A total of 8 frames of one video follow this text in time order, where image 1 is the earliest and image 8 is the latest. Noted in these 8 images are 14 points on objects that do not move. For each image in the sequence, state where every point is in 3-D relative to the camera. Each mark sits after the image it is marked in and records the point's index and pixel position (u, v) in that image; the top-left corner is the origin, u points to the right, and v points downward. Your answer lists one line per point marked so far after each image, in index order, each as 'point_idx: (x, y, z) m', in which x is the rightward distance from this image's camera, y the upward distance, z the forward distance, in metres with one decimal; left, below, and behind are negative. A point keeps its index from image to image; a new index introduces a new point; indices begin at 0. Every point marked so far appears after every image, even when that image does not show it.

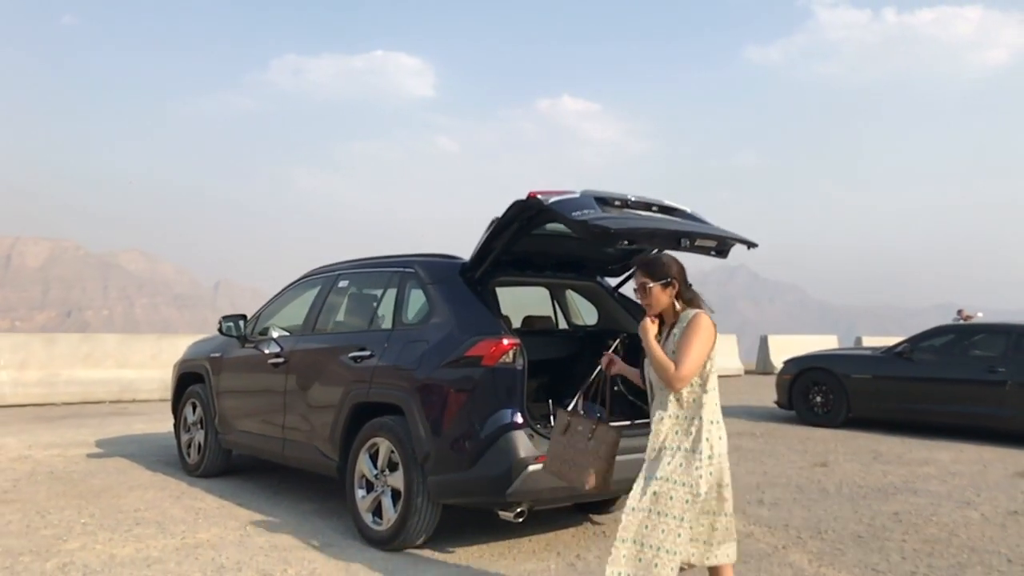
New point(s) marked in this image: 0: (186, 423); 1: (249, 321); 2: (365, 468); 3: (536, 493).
0: (-2.7, -1.1, +7.5) m
1: (-2.1, -0.3, +7.1) m
2: (-0.9, -1.1, +5.4) m
3: (+0.1, -1.1, +4.8) m
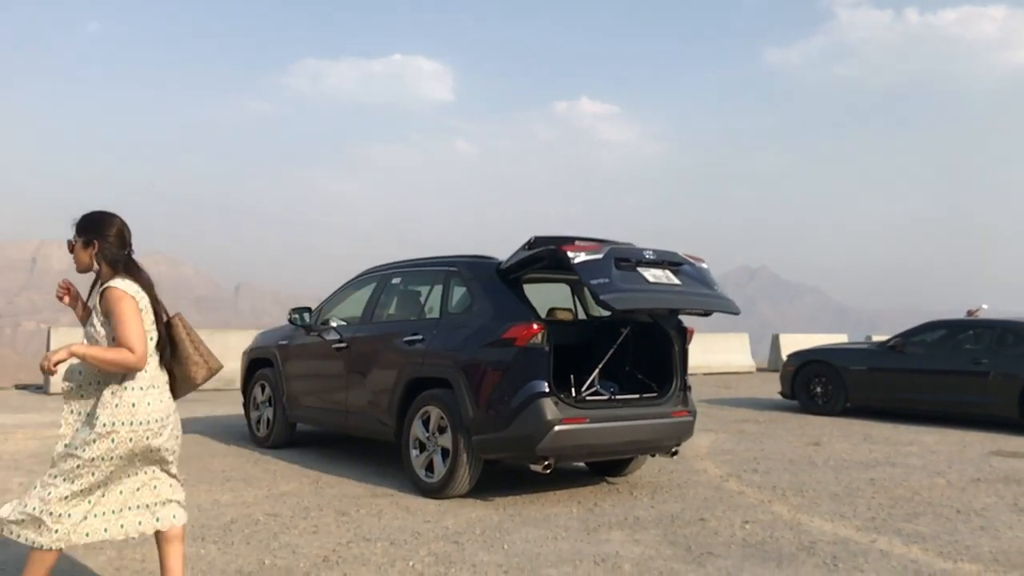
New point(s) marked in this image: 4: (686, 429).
0: (-2.5, -1.1, +8.7) m
1: (-1.8, -0.2, +8.2) m
2: (-0.7, -1.0, +6.5) m
3: (+0.3, -1.1, +5.9) m
4: (+1.3, -1.0, +6.6) m
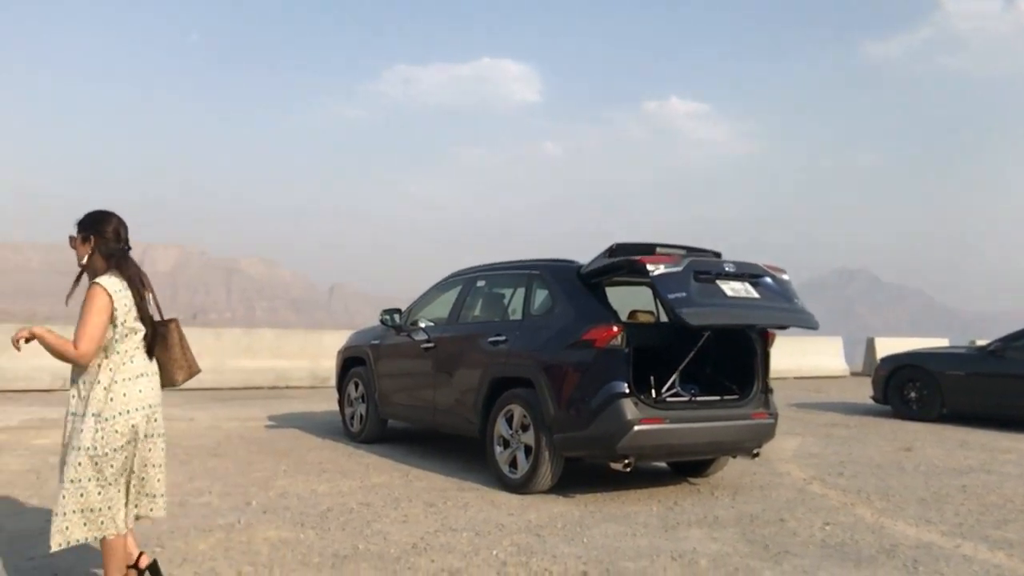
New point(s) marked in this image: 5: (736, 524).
0: (-1.7, -1.1, +9.1) m
1: (-1.1, -0.2, +8.6) m
2: (-0.1, -1.1, +6.8) m
3: (+0.9, -1.1, +6.1) m
4: (+1.9, -1.1, +6.7) m
5: (+1.4, -1.5, +5.8) m
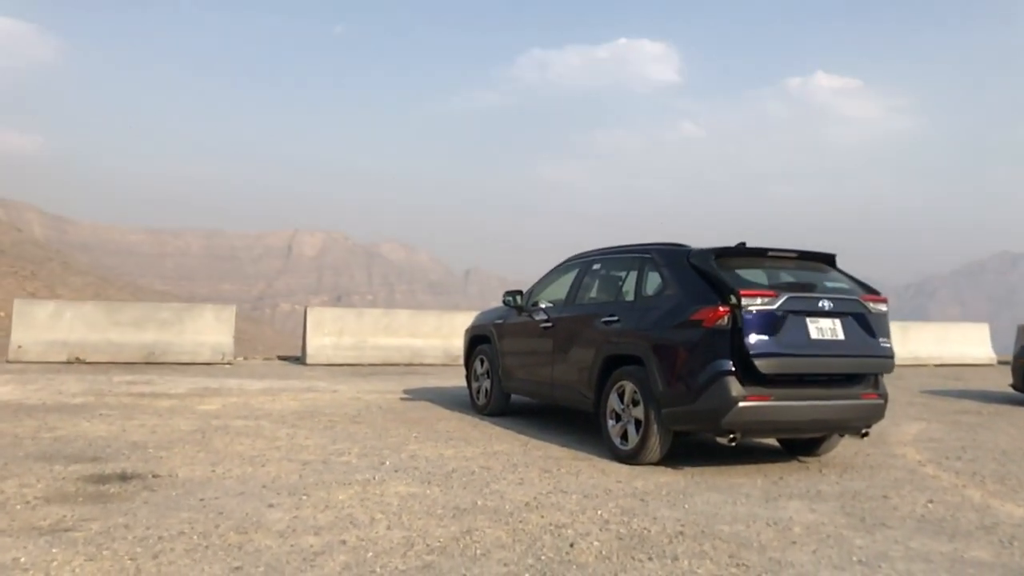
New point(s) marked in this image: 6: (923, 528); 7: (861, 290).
0: (-0.4, -0.9, +9.7) m
1: (+0.1, -0.1, +9.1) m
2: (+0.8, -0.9, +7.2) m
3: (+1.6, -1.0, +6.3) m
4: (+2.8, -0.9, +6.8) m
5: (+2.2, -1.4, +6.0) m
6: (+2.4, -1.4, +5.2) m
7: (+2.7, -0.1, +7.0) m
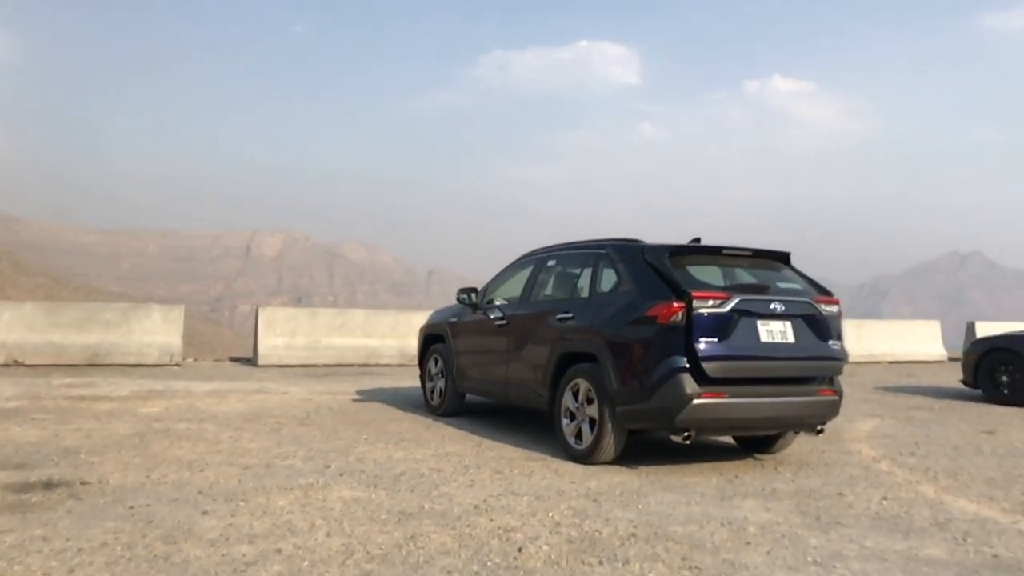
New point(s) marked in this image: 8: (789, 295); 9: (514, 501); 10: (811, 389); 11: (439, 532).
0: (-0.9, -0.9, +9.5) m
1: (-0.3, 0.0, +8.9) m
2: (+0.4, -0.9, +7.0) m
3: (+1.3, -0.9, +6.2) m
4: (+2.4, -0.9, +6.8) m
5: (+1.8, -1.4, +5.9) m
6: (+2.1, -1.4, +5.2) m
7: (+2.3, -0.1, +6.9) m
8: (+2.0, -0.1, +6.6) m
9: (0.0, -1.3, +5.5) m
10: (+2.2, -0.7, +6.7) m
11: (-0.4, -1.3, +4.7) m
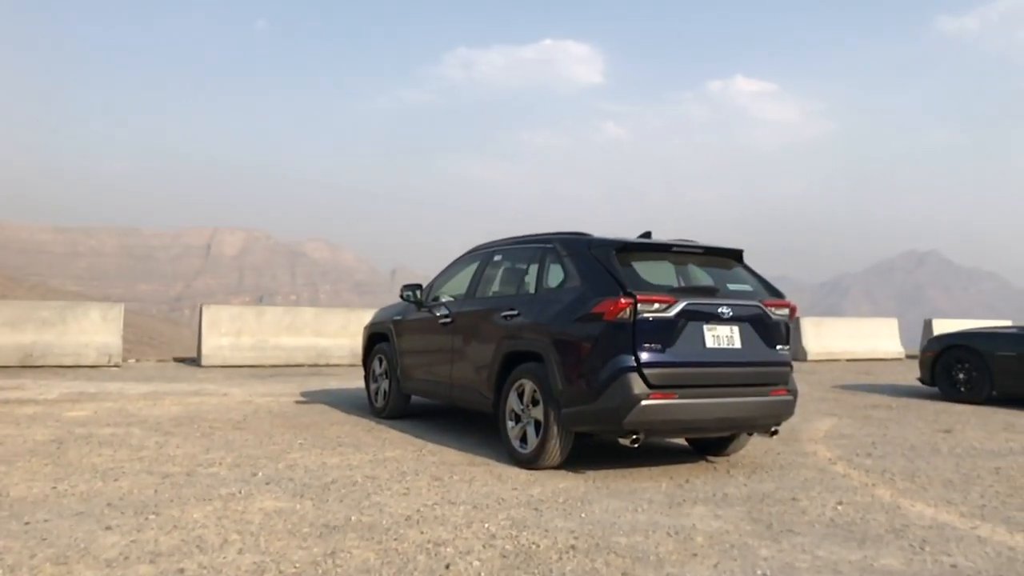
0: (-1.4, -0.9, +9.1) m
1: (-0.8, 0.0, +8.6) m
2: (0.0, -0.9, +6.7) m
3: (+0.9, -0.9, +5.9) m
4: (+2.0, -0.9, +6.5) m
5: (+1.5, -1.3, +5.6) m
6: (+1.7, -1.3, +4.9) m
7: (+1.9, 0.0, +6.6) m
8: (+1.6, -0.1, +6.4) m
9: (-0.4, -1.3, +5.1) m
10: (+1.8, -0.7, +6.4) m
11: (-0.7, -1.3, +4.3) m
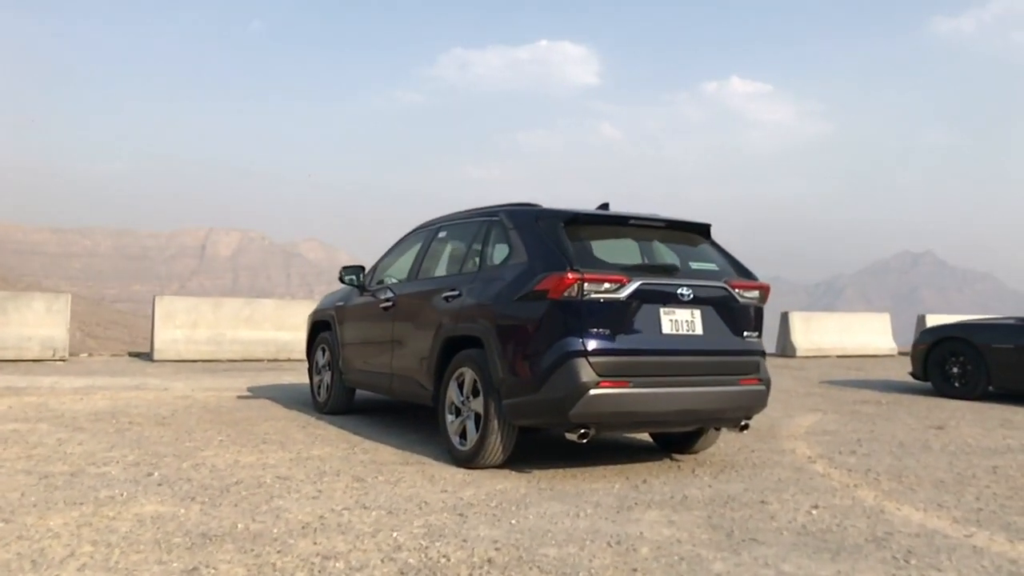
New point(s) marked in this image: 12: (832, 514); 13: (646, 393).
0: (-1.8, -0.7, +8.4) m
1: (-1.3, +0.1, +7.8) m
2: (-0.4, -0.7, +6.0) m
3: (+0.5, -0.7, +5.2) m
4: (+1.6, -0.7, +5.8) m
5: (+1.1, -1.2, +4.9) m
6: (+1.4, -1.2, +4.2) m
7: (+1.5, +0.1, +5.9) m
8: (+1.2, +0.1, +5.7) m
9: (-0.7, -1.1, +4.4) m
10: (+1.4, -0.6, +5.7) m
11: (-1.1, -1.1, +3.6) m
12: (+1.7, -1.2, +4.8) m
13: (+0.8, -0.6, +5.3) m
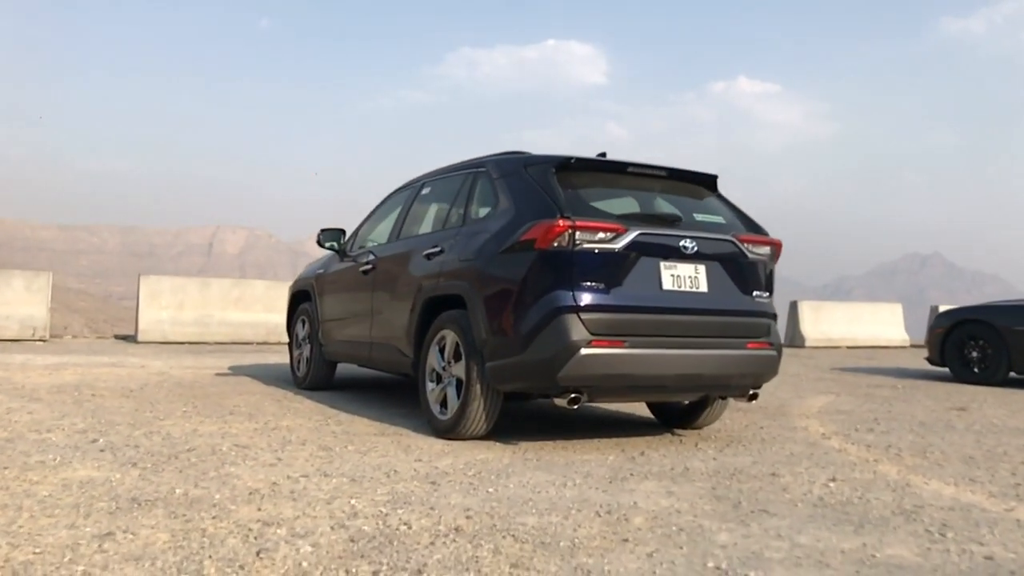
0: (-1.9, -0.4, +7.9) m
1: (-1.3, +0.4, +7.3) m
2: (-0.5, -0.4, +5.5) m
3: (+0.4, -0.5, +4.7) m
4: (+1.5, -0.5, +5.3) m
5: (+1.0, -0.9, +4.4) m
6: (+1.3, -0.9, +3.7) m
7: (+1.4, +0.4, +5.4) m
8: (+1.1, +0.3, +5.1) m
9: (-0.8, -0.8, +3.9) m
10: (+1.3, -0.3, +5.2) m
11: (-1.2, -0.8, +3.1) m
12: (+1.6, -1.0, +4.3) m
13: (+0.7, -0.4, +4.8) m
